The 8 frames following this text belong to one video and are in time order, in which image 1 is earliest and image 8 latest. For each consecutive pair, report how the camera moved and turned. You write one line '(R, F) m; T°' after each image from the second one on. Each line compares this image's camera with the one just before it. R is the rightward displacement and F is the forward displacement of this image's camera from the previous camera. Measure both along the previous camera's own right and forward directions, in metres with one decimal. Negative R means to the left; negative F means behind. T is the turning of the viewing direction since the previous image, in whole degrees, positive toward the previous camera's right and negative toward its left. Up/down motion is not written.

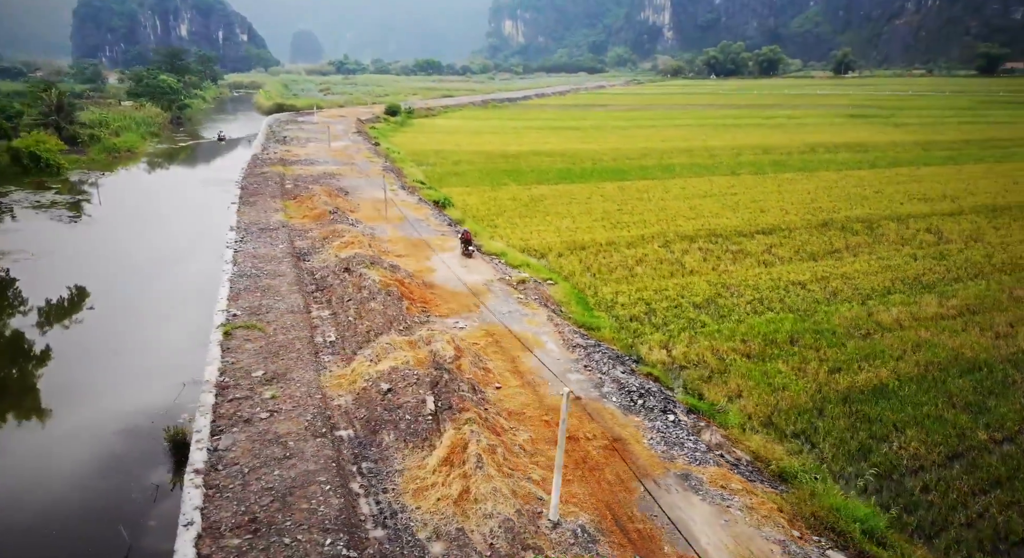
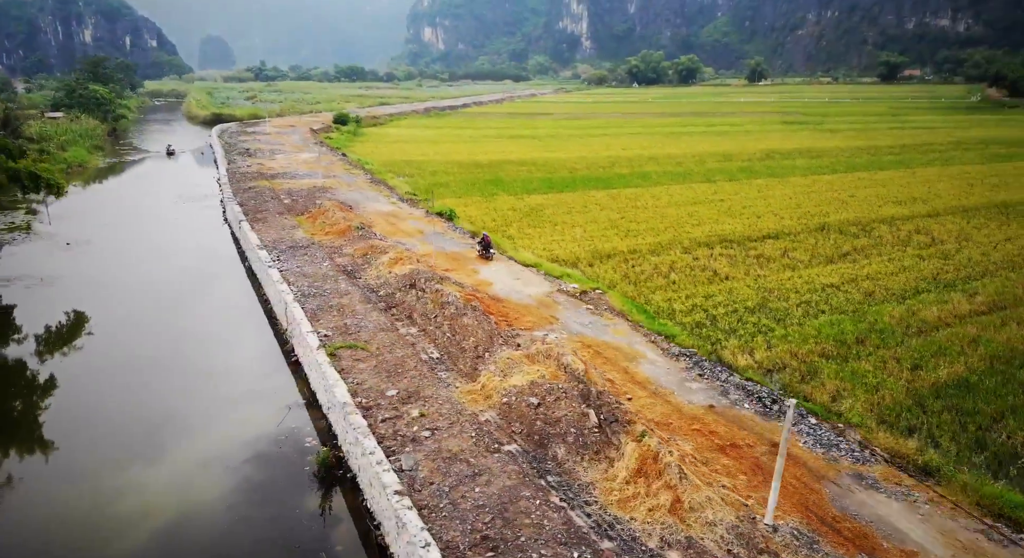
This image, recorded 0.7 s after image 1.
(-2.4, 0.0) m; +6°
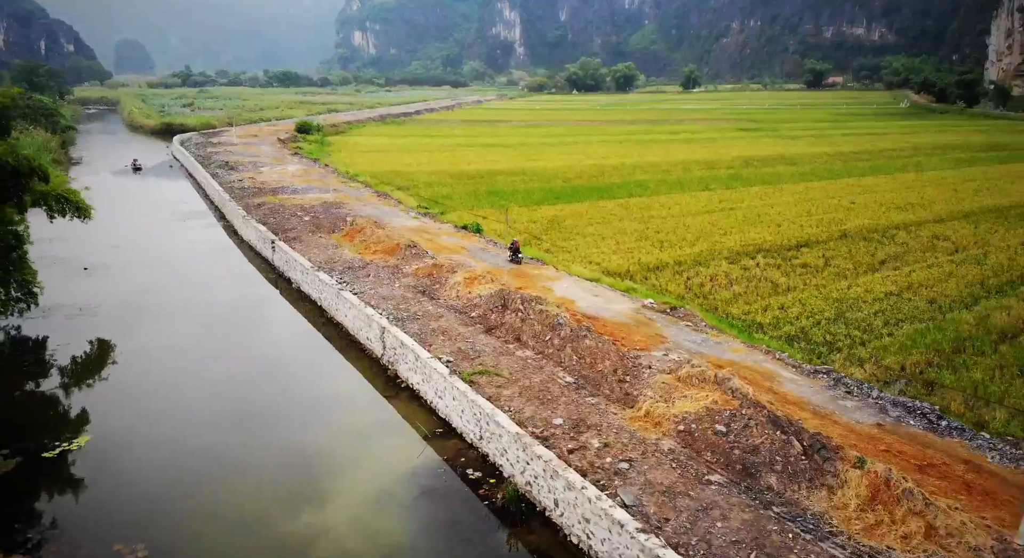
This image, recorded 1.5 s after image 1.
(-2.7, +0.4) m; +5°
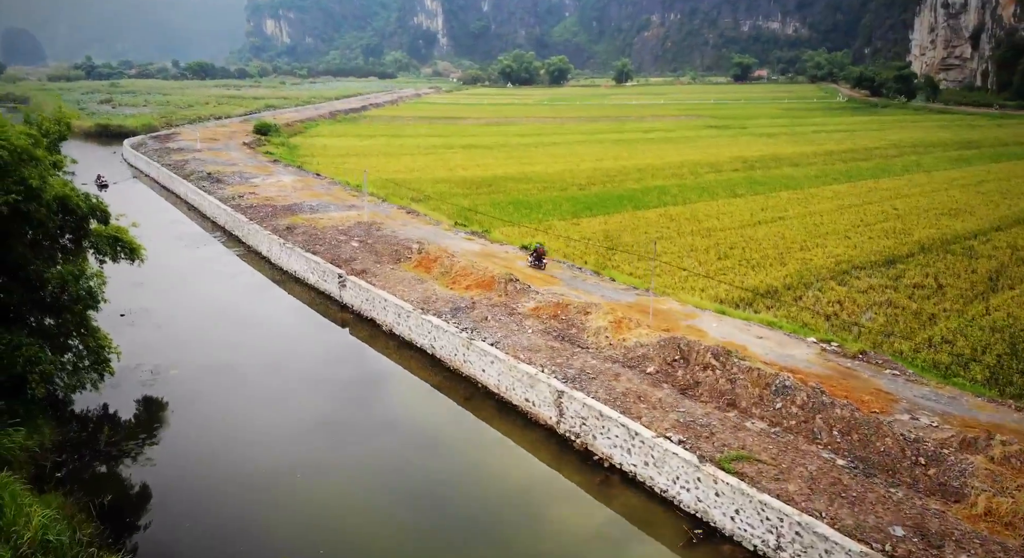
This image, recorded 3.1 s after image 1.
(-3.8, +2.0) m; +6°
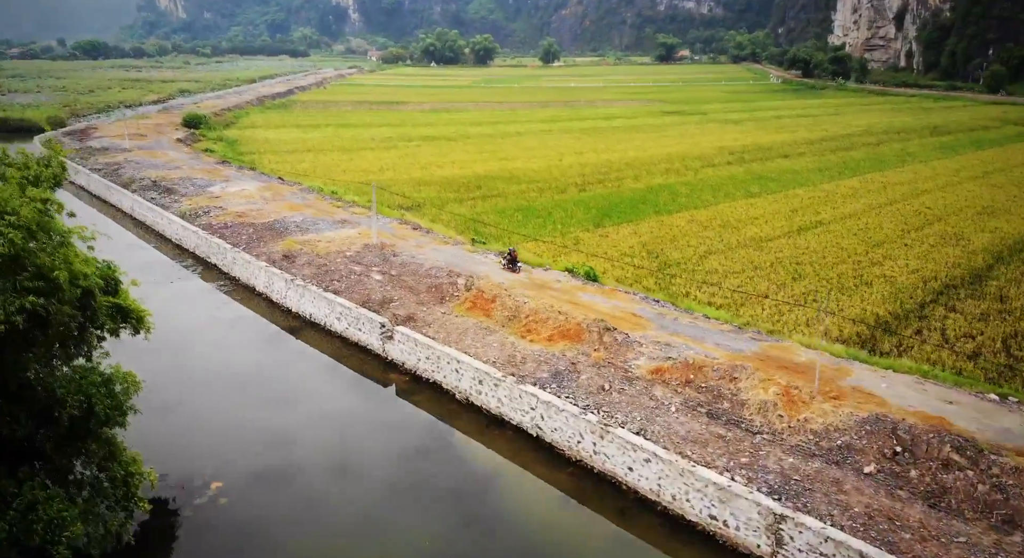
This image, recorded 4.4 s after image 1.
(-2.8, +2.9) m; +6°
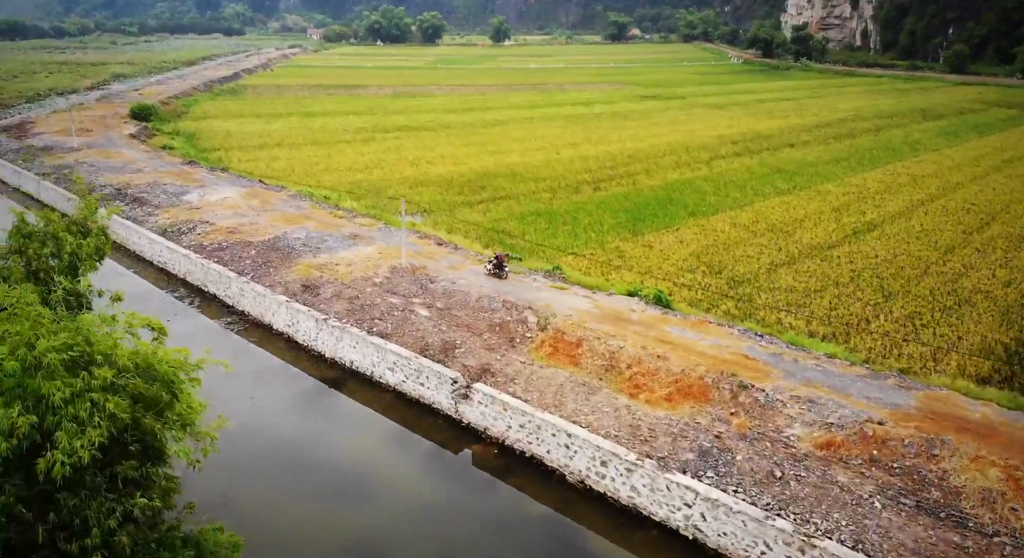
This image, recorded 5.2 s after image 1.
(-2.2, +2.3) m; +4°
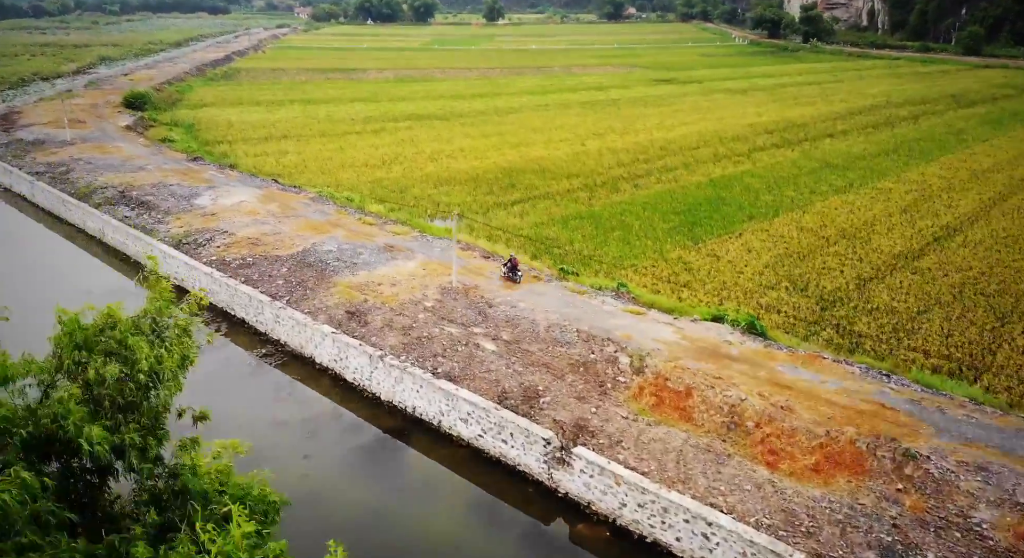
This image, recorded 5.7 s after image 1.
(-1.4, +1.7) m; +1°
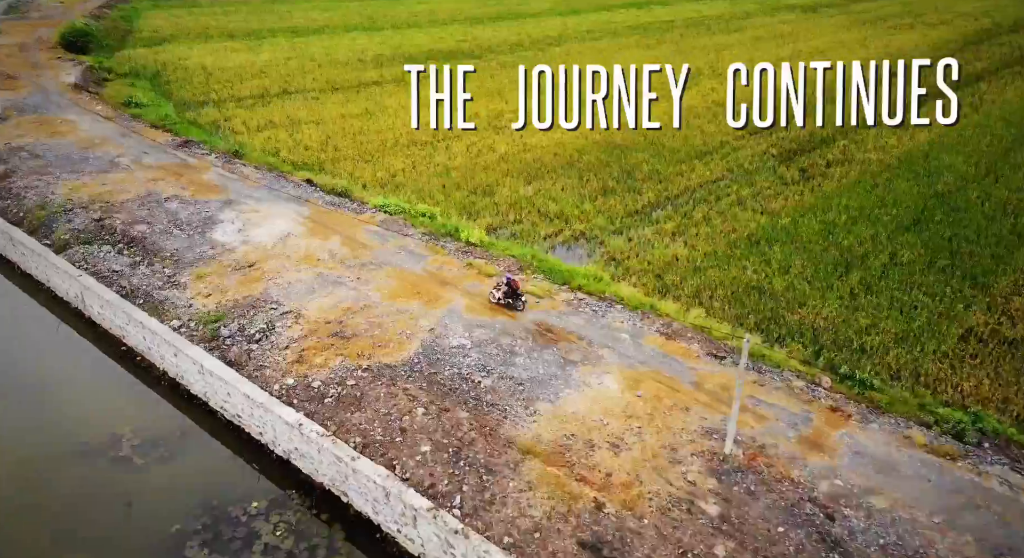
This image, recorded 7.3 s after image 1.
(-3.8, +6.3) m; +3°
